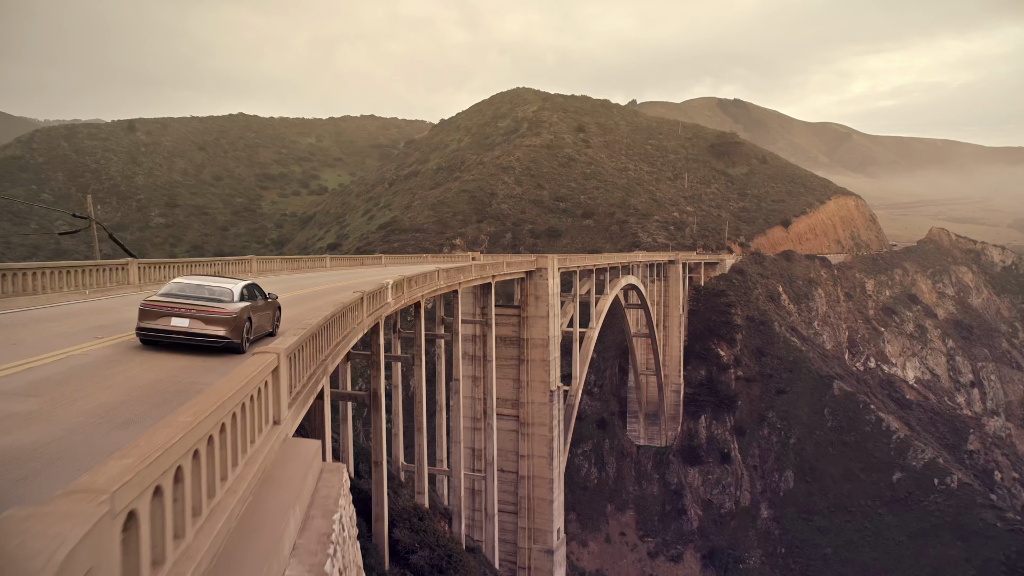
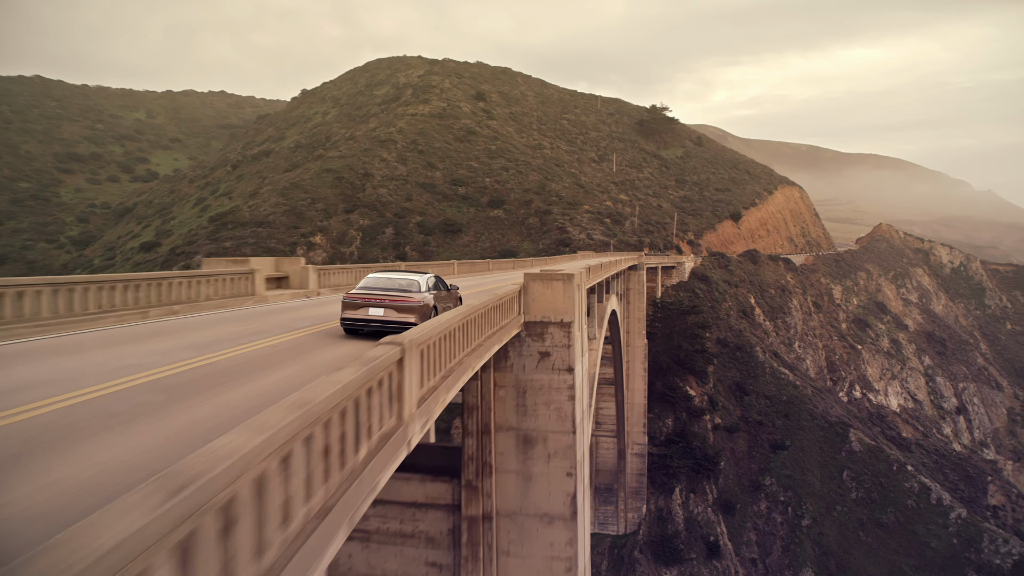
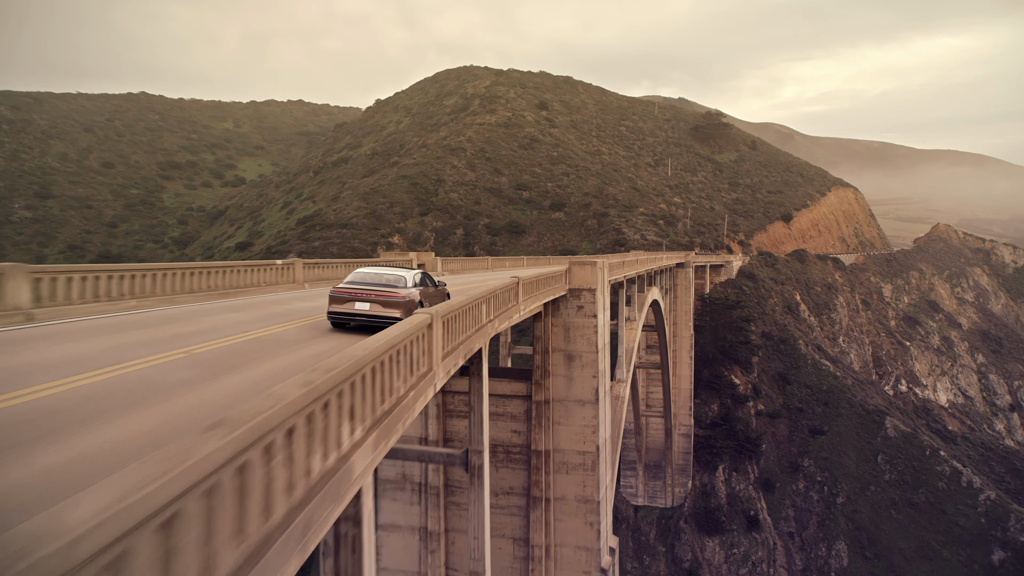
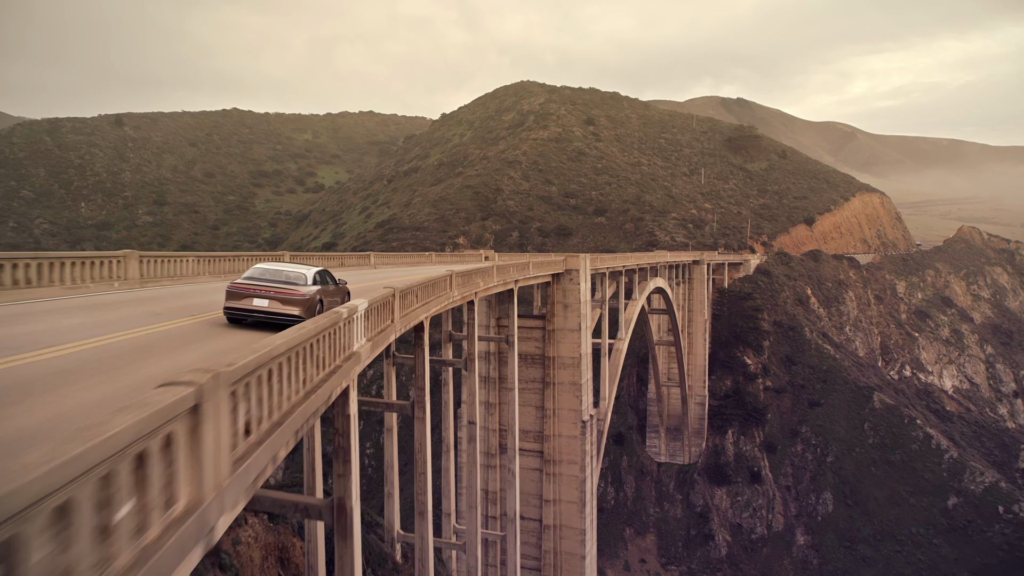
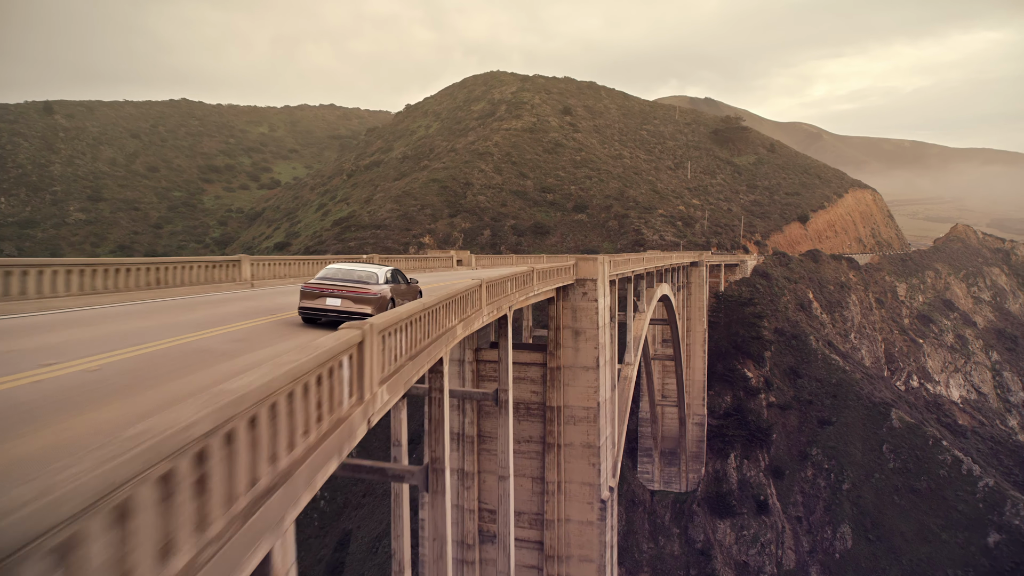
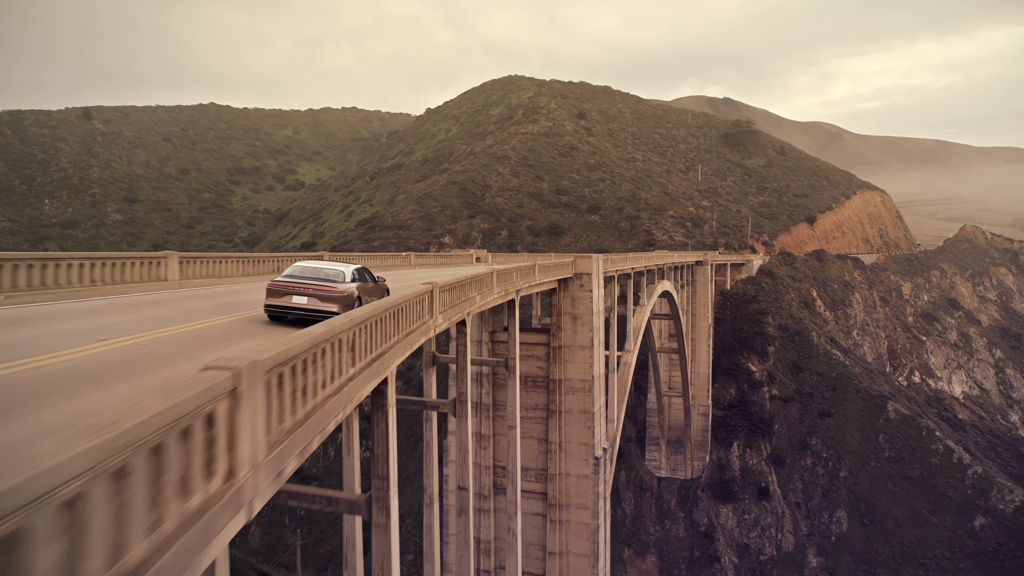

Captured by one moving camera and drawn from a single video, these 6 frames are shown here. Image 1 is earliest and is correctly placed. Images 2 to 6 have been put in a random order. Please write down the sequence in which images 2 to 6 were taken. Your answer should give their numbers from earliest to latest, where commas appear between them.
4, 6, 5, 3, 2
